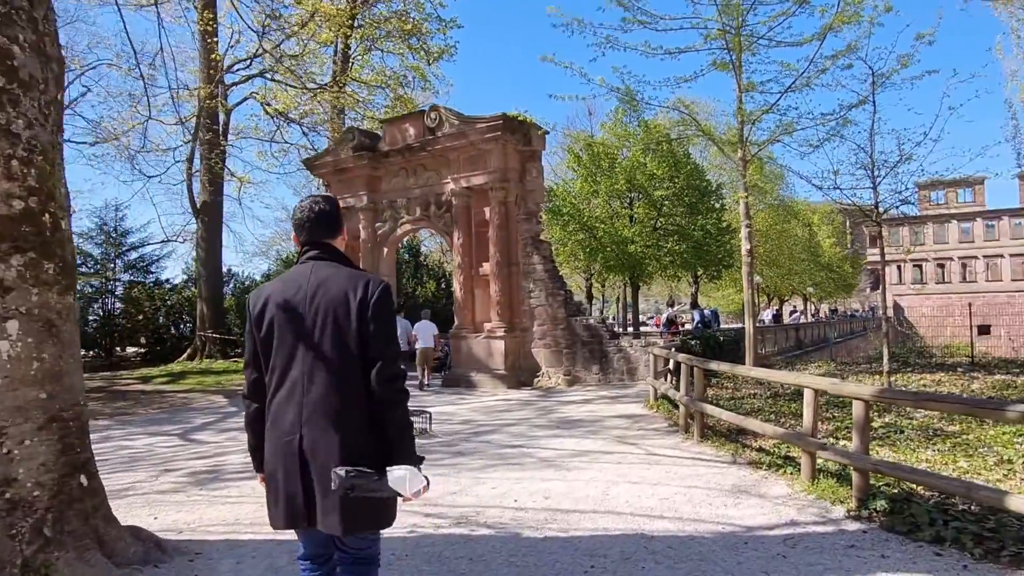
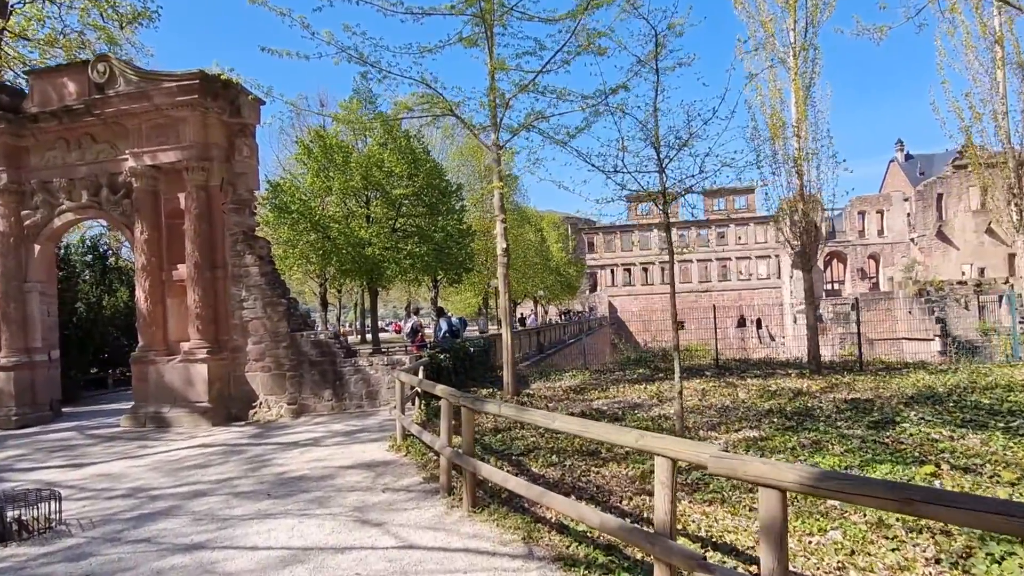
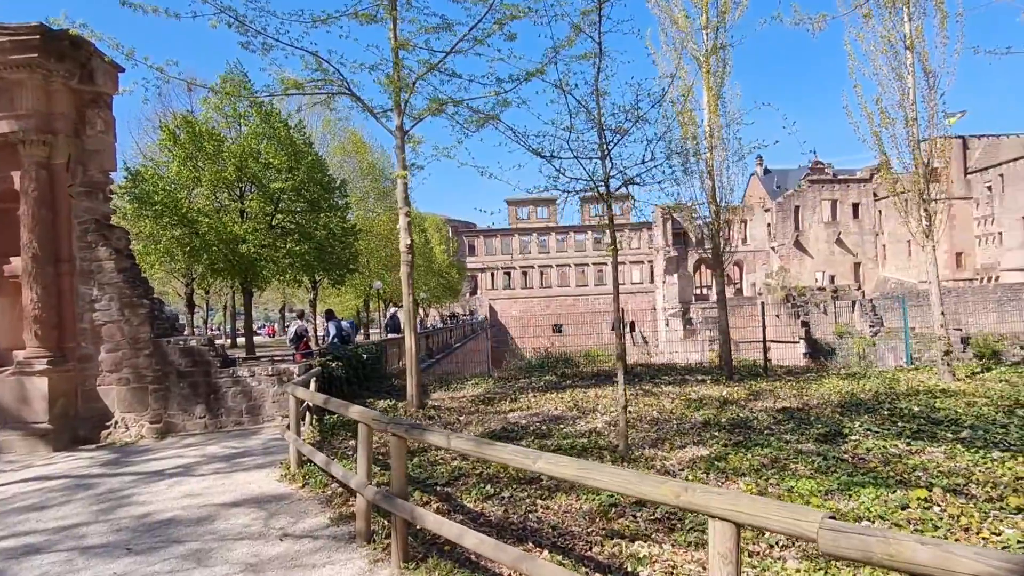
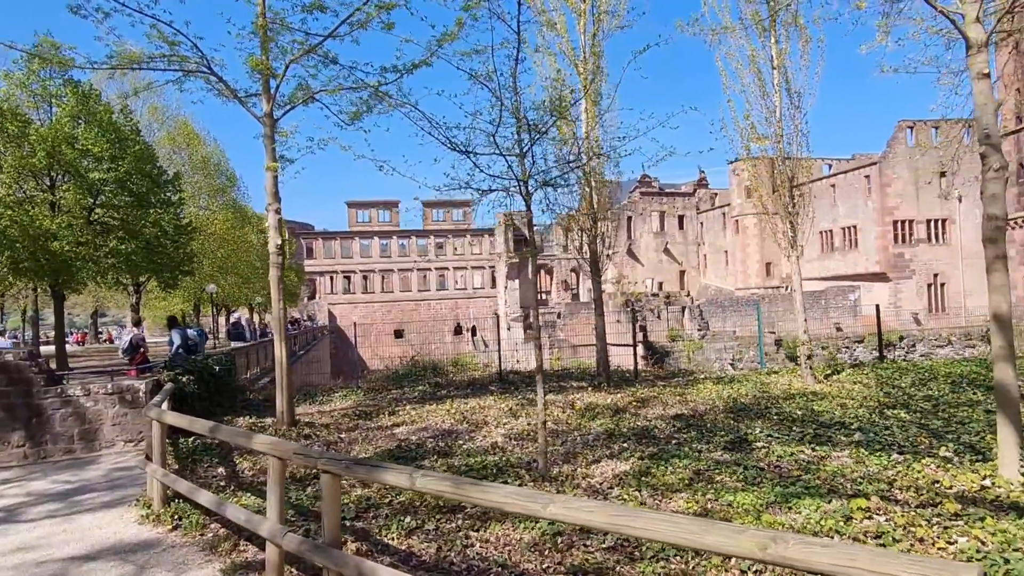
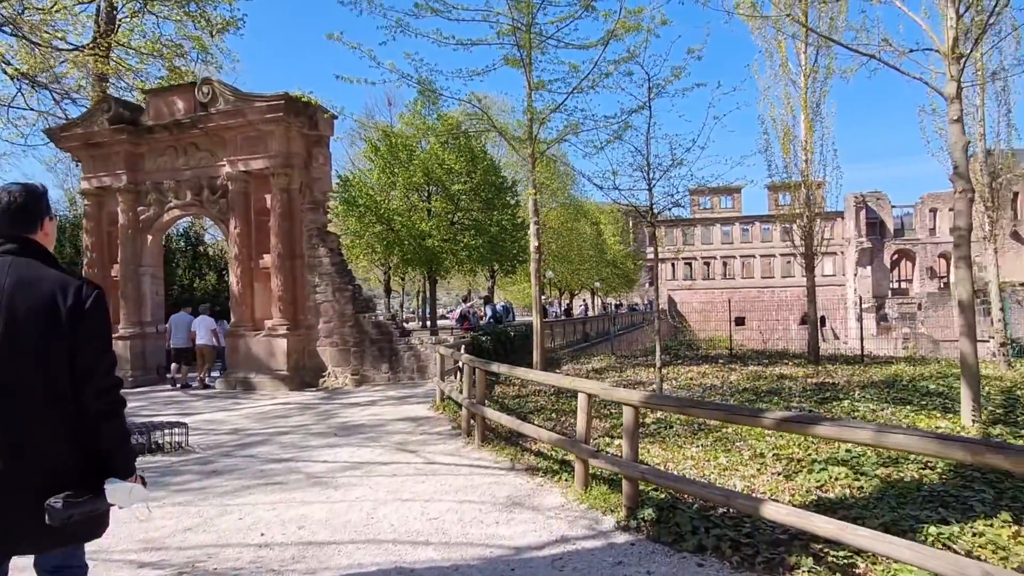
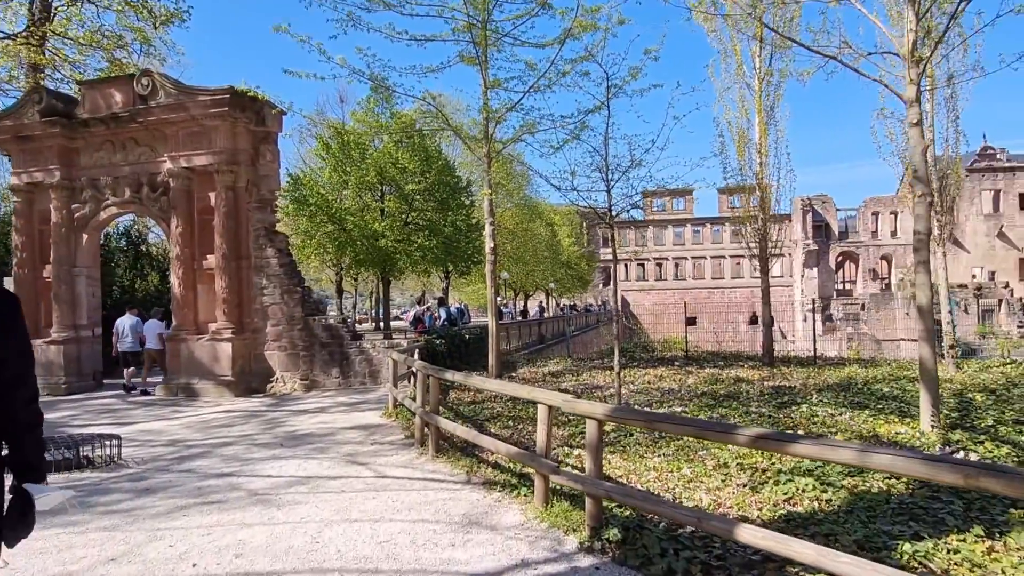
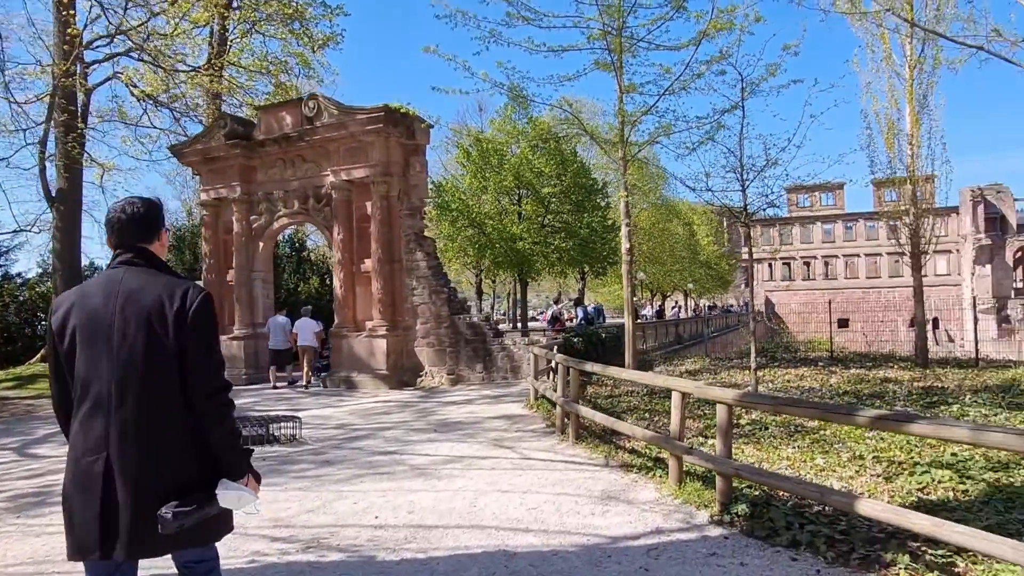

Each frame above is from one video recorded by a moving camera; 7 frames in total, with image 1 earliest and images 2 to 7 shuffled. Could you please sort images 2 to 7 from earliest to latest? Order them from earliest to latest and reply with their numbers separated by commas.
7, 5, 6, 2, 3, 4
